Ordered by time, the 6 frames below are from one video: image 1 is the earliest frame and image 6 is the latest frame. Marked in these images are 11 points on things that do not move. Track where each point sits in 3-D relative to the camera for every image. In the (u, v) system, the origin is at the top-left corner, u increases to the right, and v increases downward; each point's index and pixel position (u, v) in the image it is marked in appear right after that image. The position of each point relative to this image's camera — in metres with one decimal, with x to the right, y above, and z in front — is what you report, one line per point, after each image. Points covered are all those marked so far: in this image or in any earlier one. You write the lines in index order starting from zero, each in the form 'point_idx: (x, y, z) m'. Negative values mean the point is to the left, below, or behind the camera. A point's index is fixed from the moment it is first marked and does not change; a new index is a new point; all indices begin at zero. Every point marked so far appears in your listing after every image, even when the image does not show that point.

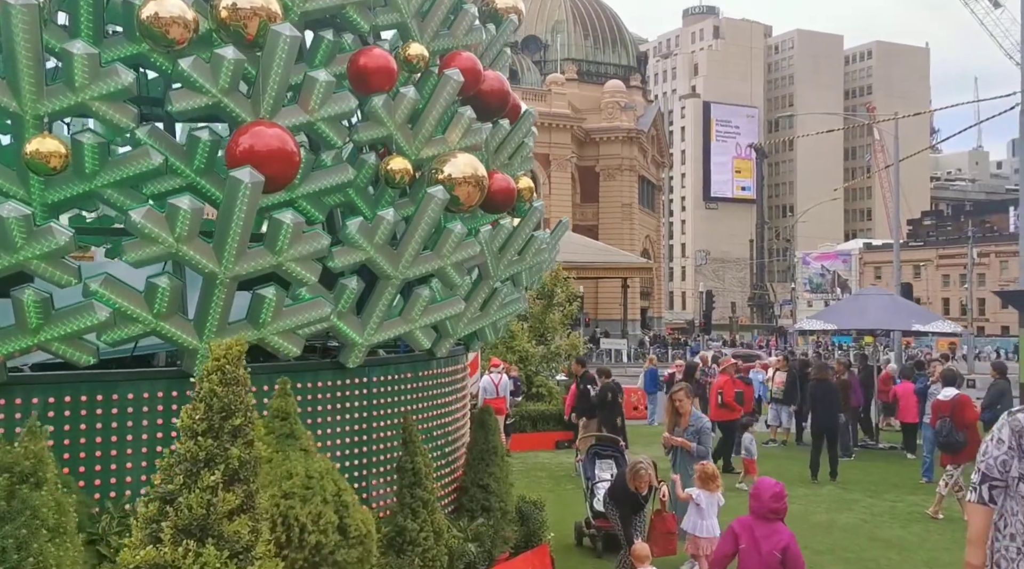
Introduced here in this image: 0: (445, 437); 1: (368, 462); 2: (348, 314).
0: (-0.5, -1.1, +7.6) m
1: (-0.9, -1.1, +6.5) m
2: (-0.9, -0.2, +6.1) m
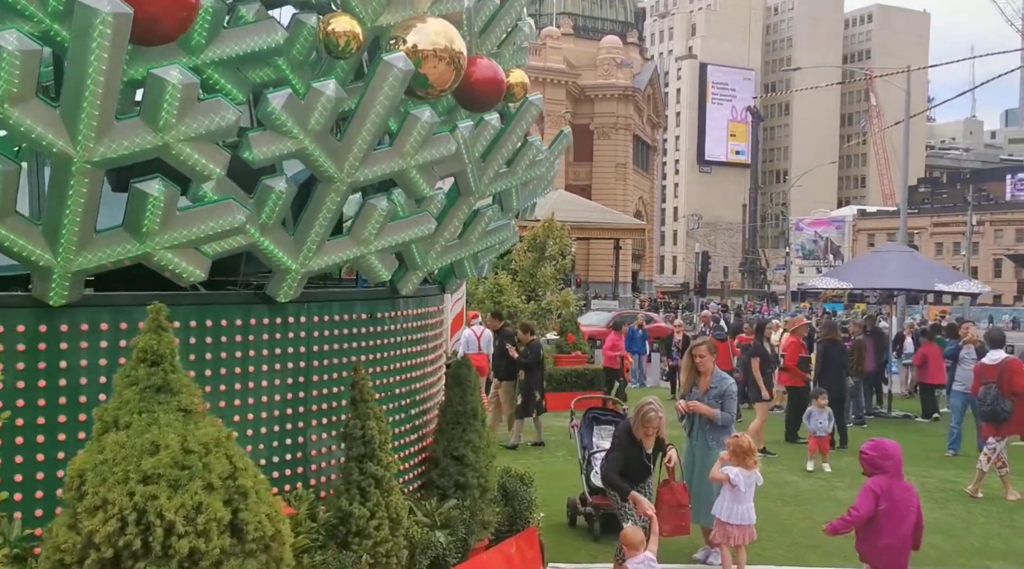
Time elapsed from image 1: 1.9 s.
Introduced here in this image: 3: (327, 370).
0: (-0.6, -0.6, +6.1) m
1: (-1.0, -0.7, +5.0) m
2: (-1.0, +0.2, +4.5) m
3: (-0.9, -0.4, +5.1) m
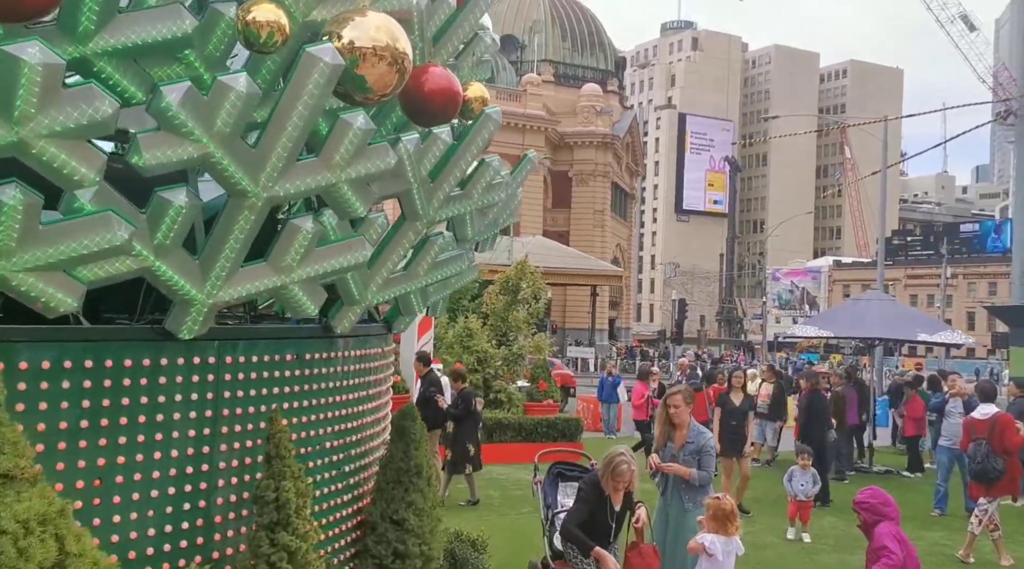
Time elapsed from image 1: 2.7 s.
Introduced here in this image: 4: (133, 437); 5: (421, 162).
0: (-0.8, -0.8, +5.3) m
1: (-1.2, -0.8, +4.2) m
2: (-1.2, +0.1, +3.8) m
3: (-1.1, -0.6, +4.4) m
4: (-1.4, -0.6, +3.9) m
5: (-0.4, +0.6, +4.8) m
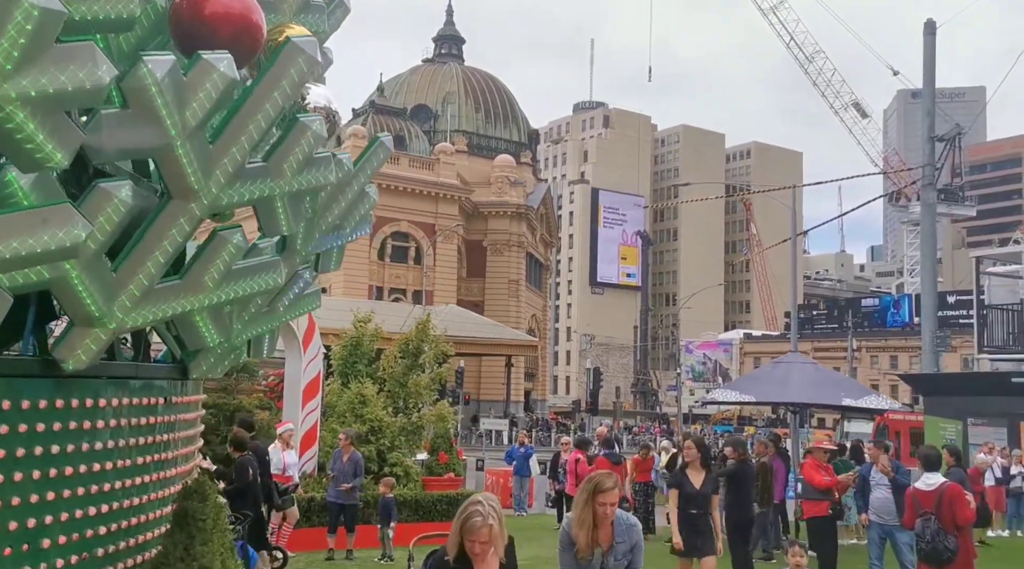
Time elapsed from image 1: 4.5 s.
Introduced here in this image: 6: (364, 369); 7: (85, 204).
0: (-1.4, -0.9, +3.6) m
1: (-1.7, -0.8, +2.5) m
2: (-1.7, +0.2, +2.1) m
3: (-1.6, -0.6, +2.6) m
4: (-1.9, -0.5, +2.2) m
5: (-1.0, +0.5, +3.2) m
6: (-2.6, -1.5, +18.5) m
7: (-1.2, +0.2, +2.9) m
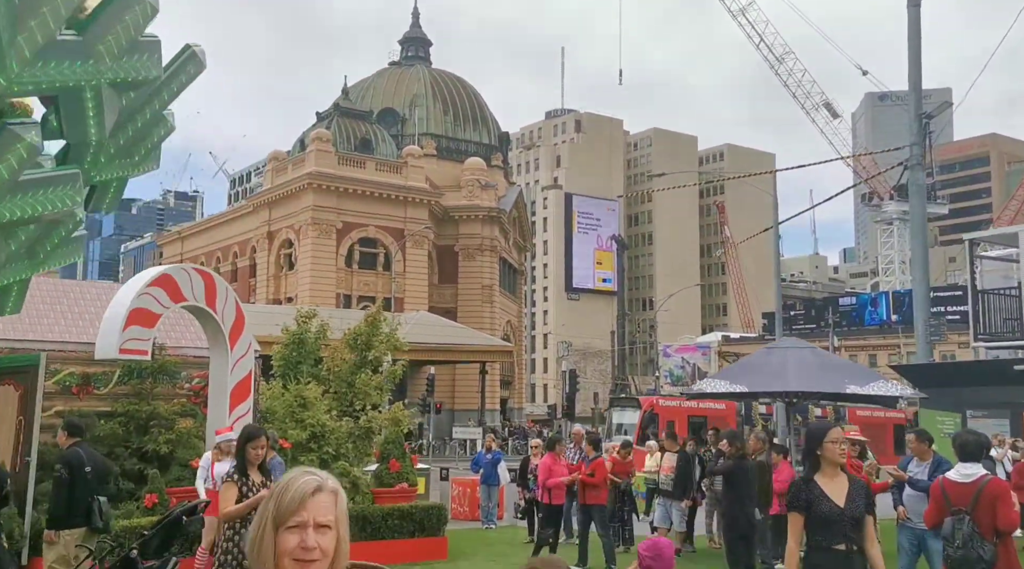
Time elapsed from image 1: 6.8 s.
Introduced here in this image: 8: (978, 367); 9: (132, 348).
0: (-1.7, -0.5, +1.5) m
1: (-2.0, -0.5, +0.4) m
2: (-2.0, +0.5, 0.0) m
3: (-1.9, -0.2, +0.6) m
4: (-2.2, -0.2, +0.1) m
5: (-1.3, +0.9, +1.2) m
6: (-3.2, -1.3, +16.4) m
7: (-1.5, +0.6, +0.8) m
8: (+8.6, -1.5, +19.3) m
9: (-4.4, -0.7, +12.1) m
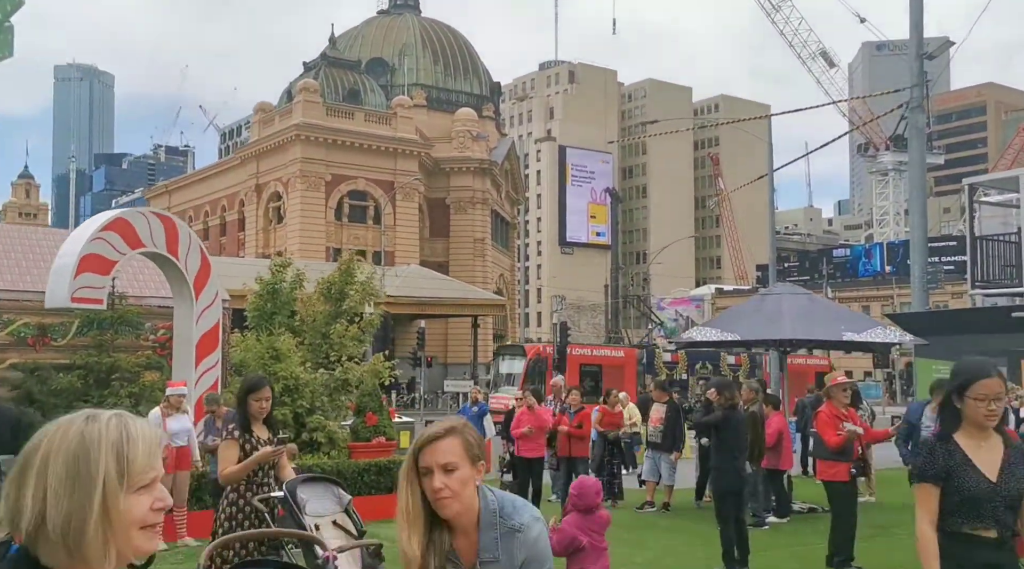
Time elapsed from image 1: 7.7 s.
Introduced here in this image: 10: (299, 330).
0: (-1.9, -0.4, +0.8) m
1: (-2.1, -0.4, -0.3) m
2: (-2.1, +0.6, -0.7) m
3: (-2.1, -0.1, -0.1) m
4: (-2.3, -0.1, -0.6) m
5: (-1.5, +1.0, +0.4) m
6: (-3.4, -0.5, +15.7) m
7: (-1.7, +0.7, +0.1) m
8: (+8.3, -0.5, +18.7) m
9: (-4.6, -0.1, +11.4) m
10: (-3.1, -0.6, +15.2) m
